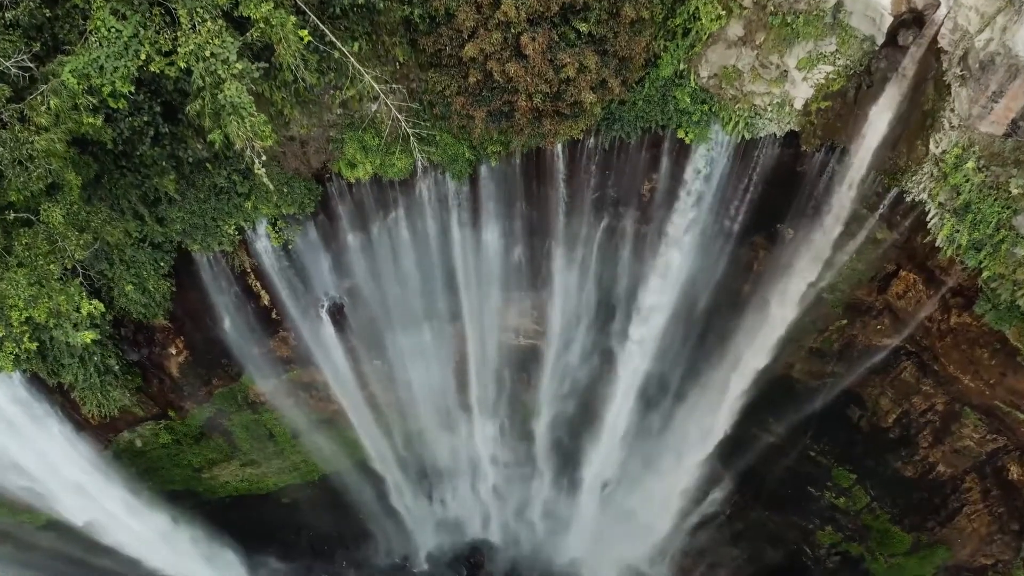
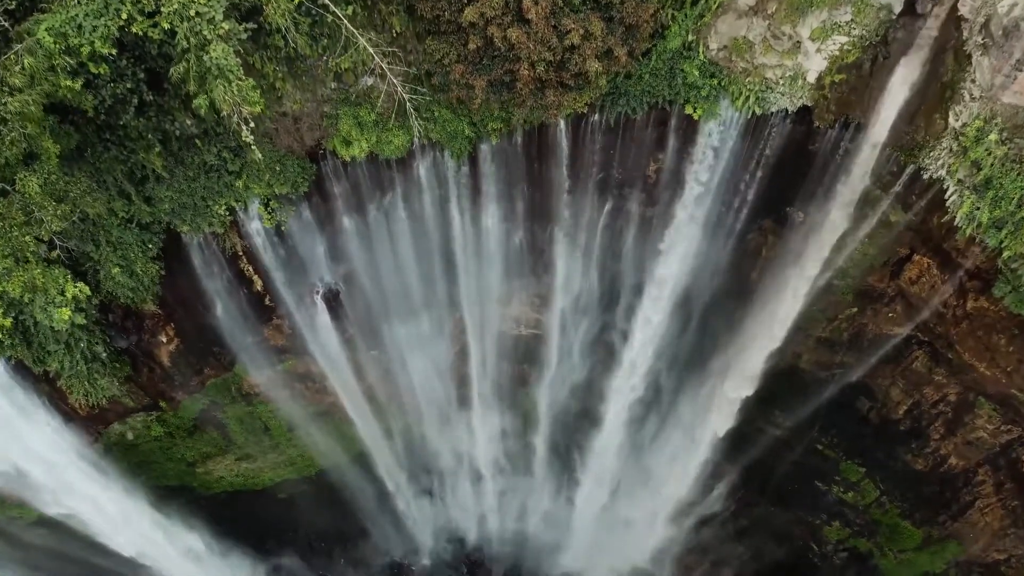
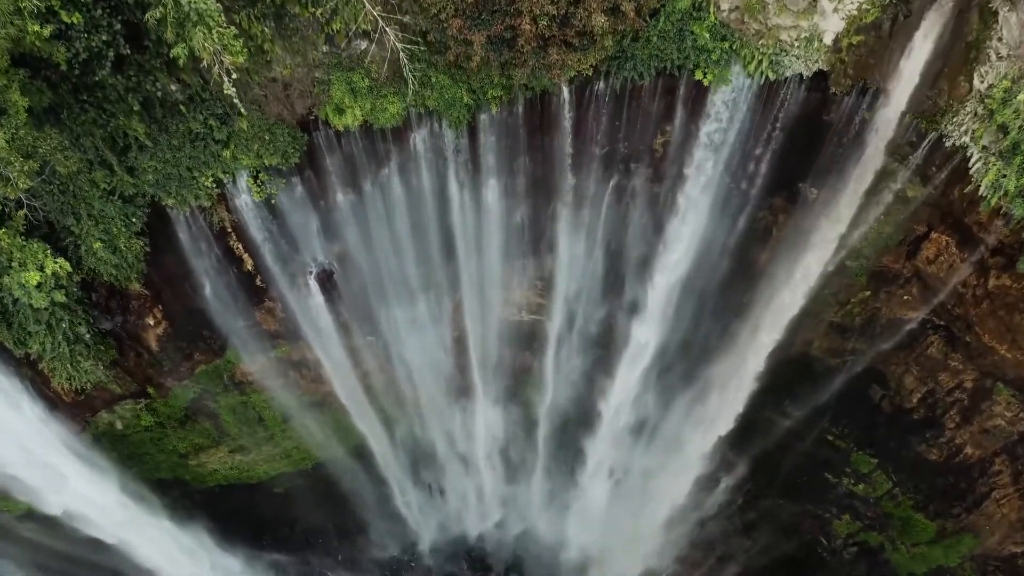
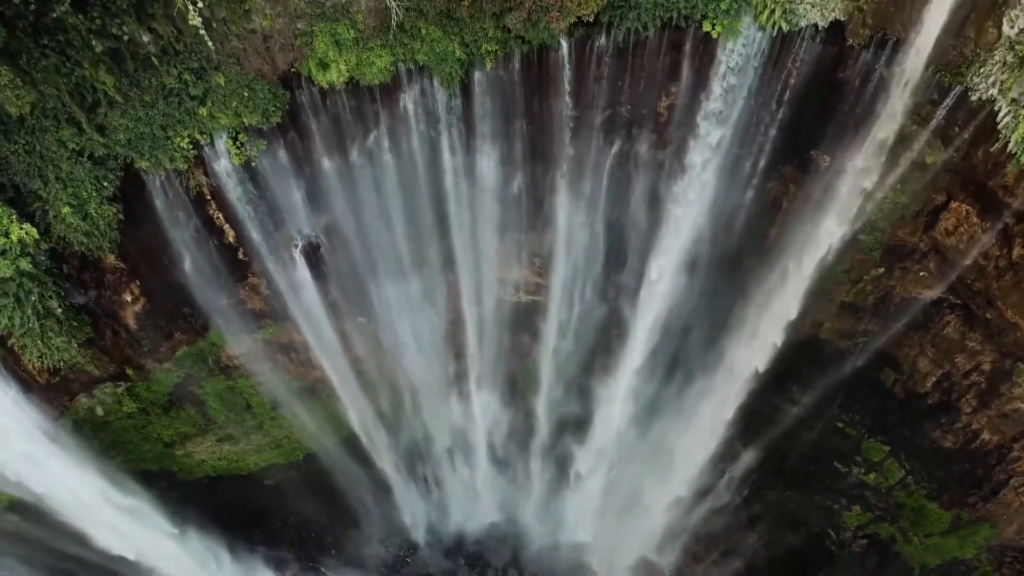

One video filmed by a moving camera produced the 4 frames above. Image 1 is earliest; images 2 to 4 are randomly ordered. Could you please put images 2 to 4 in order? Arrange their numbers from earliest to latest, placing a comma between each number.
2, 3, 4
